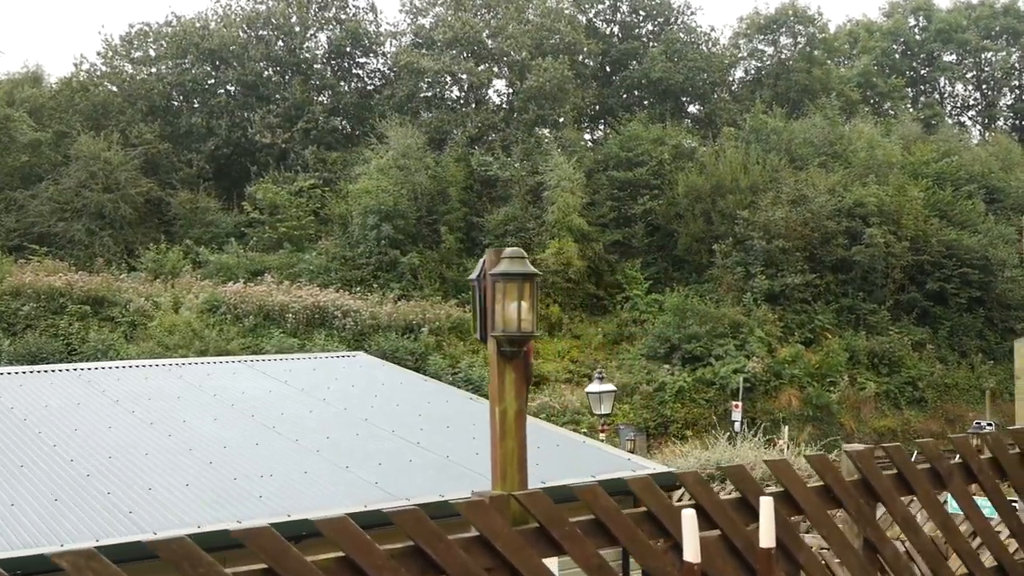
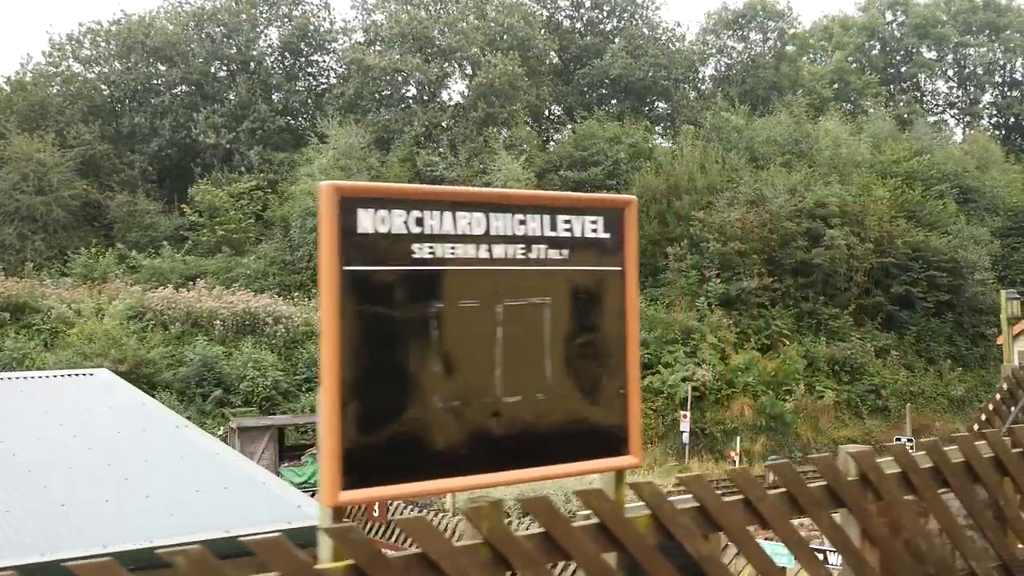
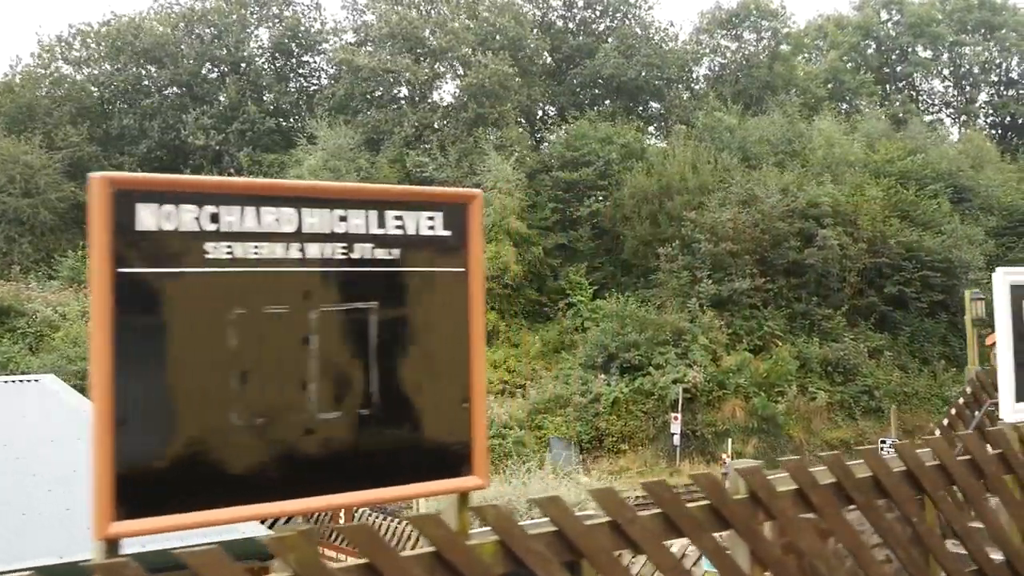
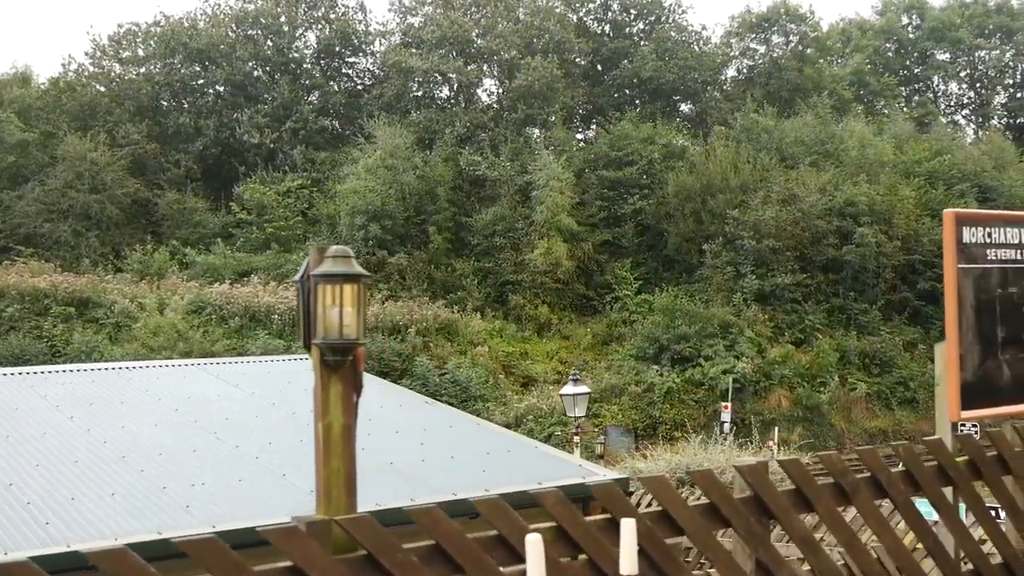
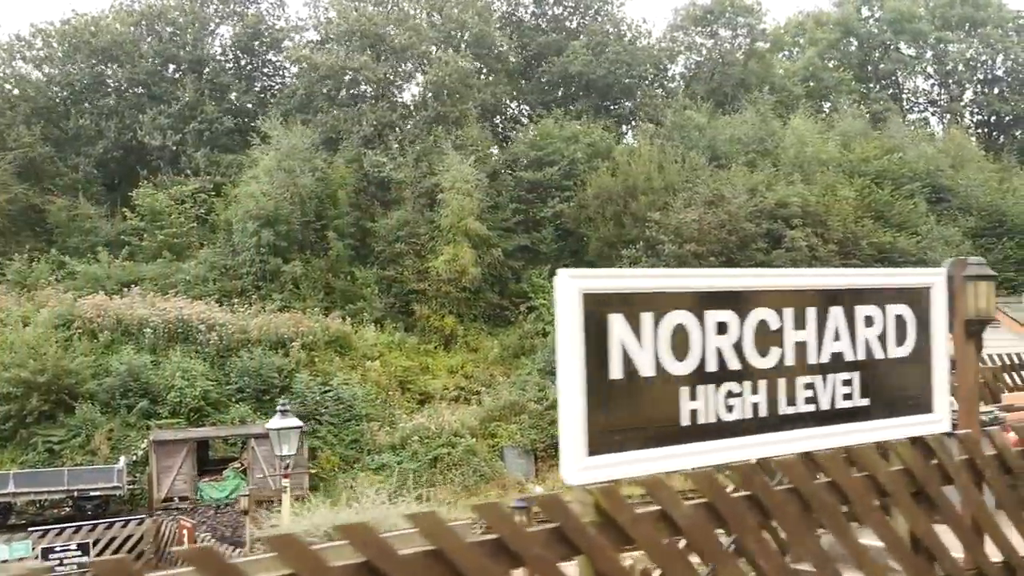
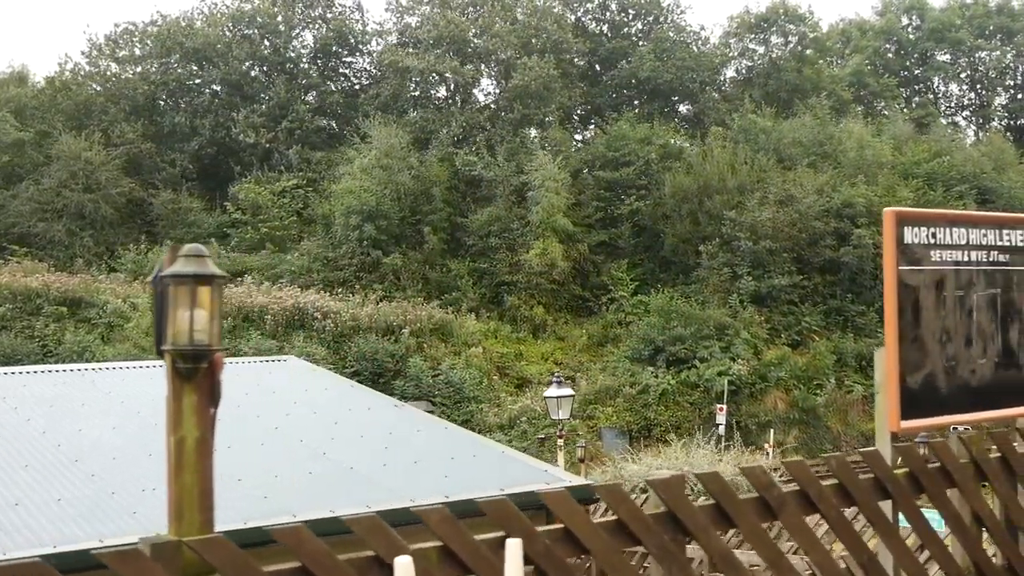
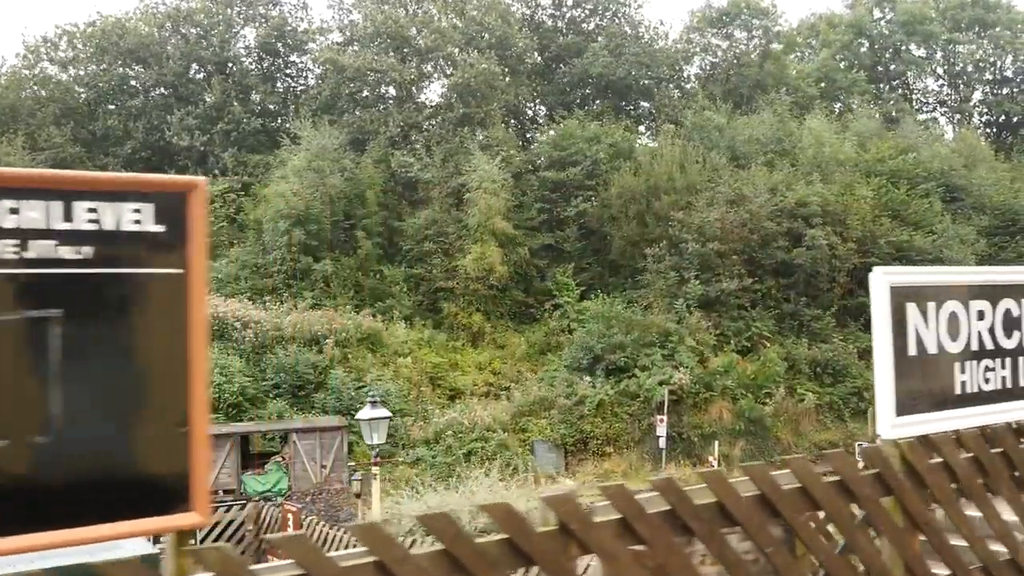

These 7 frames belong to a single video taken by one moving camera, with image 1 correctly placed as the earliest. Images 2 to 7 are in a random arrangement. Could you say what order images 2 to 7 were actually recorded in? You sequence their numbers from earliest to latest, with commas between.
4, 6, 2, 3, 7, 5
